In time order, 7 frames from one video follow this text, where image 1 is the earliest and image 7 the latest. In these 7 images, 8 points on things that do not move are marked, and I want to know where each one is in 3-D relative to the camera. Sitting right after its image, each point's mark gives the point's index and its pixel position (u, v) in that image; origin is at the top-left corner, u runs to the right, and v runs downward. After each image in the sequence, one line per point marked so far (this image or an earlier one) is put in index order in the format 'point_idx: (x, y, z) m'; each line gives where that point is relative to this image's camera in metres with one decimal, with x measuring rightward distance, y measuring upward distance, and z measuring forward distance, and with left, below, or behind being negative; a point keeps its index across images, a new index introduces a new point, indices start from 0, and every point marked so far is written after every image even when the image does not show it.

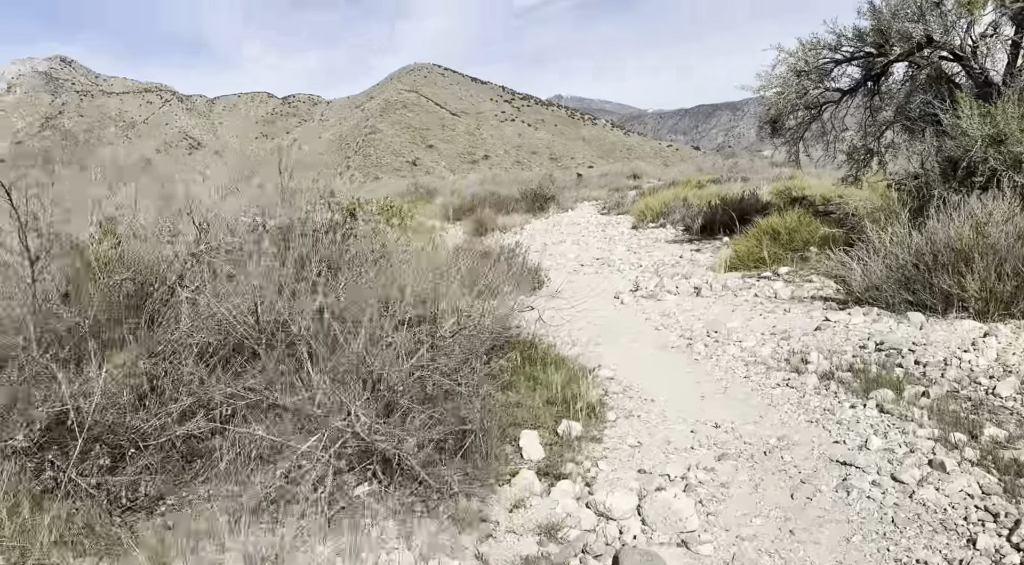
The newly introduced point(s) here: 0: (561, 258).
0: (+0.8, +0.4, +10.4) m
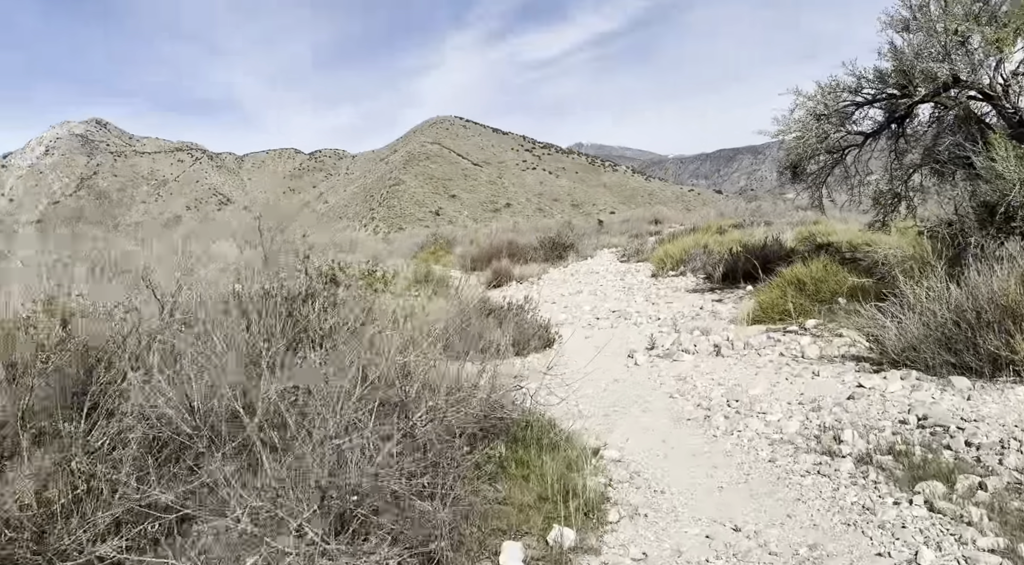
0: (+1.0, -0.4, +10.0) m
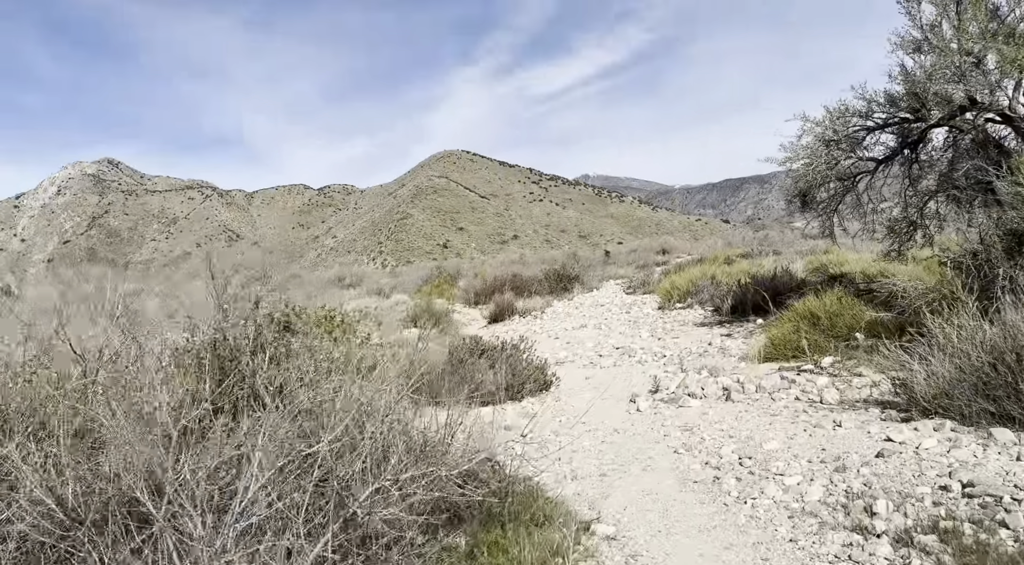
0: (+1.0, -1.0, +9.6) m
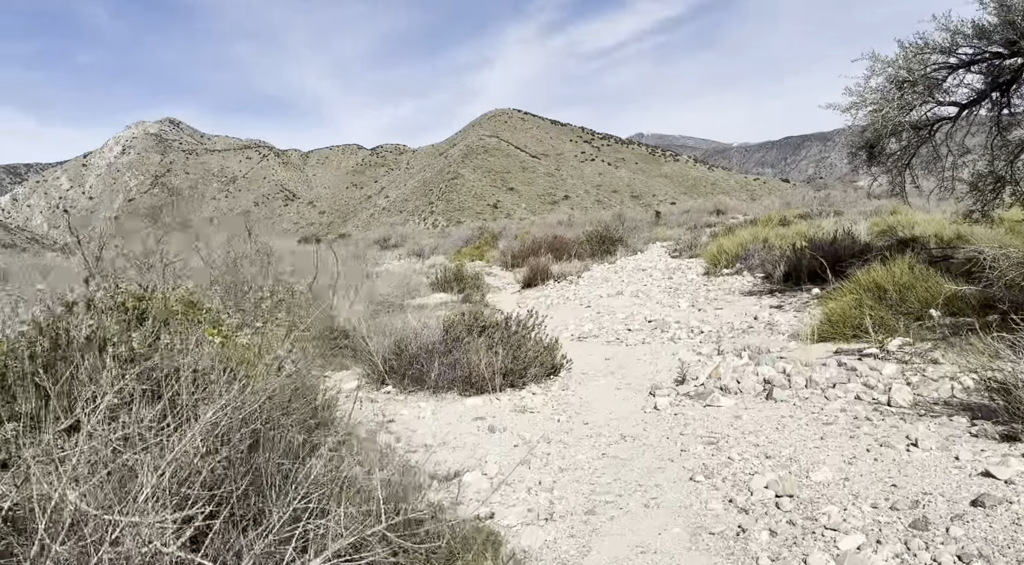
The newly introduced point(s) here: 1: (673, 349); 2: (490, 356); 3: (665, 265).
0: (+1.3, -0.5, +8.7) m
1: (+1.5, -0.6, +6.1) m
2: (-0.2, -0.6, +5.0) m
3: (+3.7, +0.4, +15.4) m
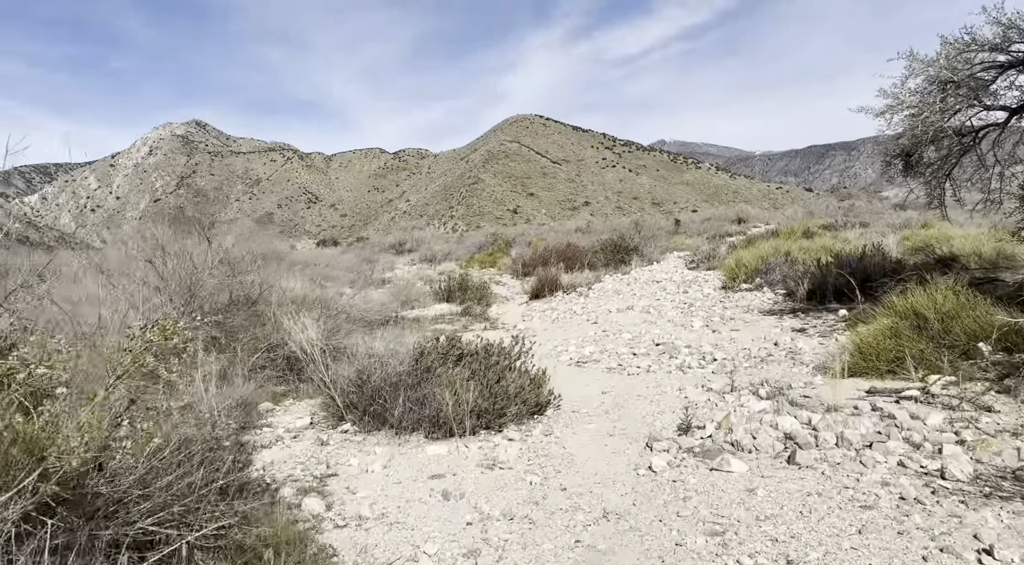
0: (+1.3, -0.7, +8.0) m
1: (+1.4, -0.8, +5.3) m
2: (-0.3, -0.7, +4.3) m
3: (+3.8, +0.1, +14.6) m
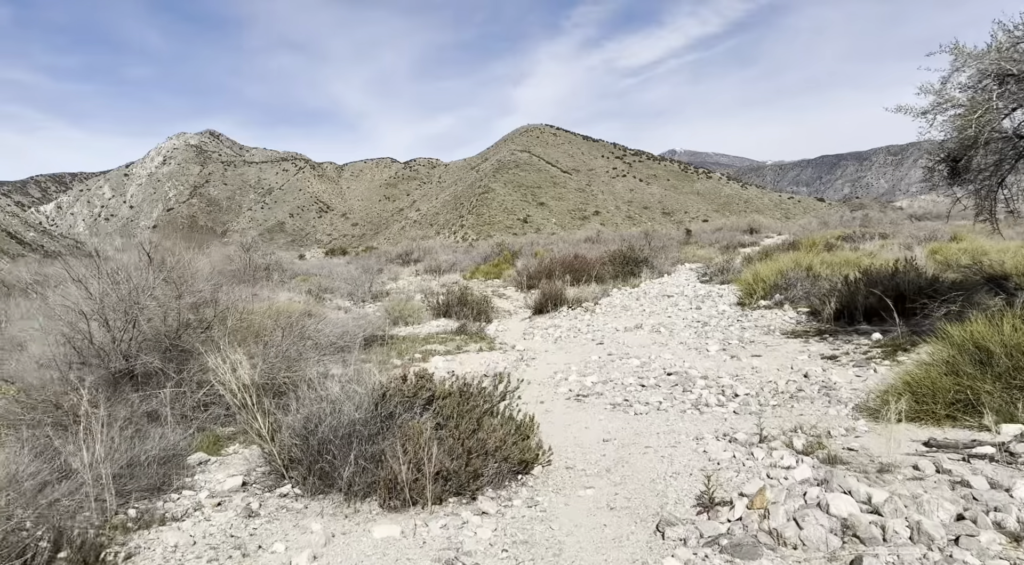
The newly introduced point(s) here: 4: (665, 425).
0: (+1.2, -0.9, +7.1) m
1: (+1.3, -1.0, +4.5) m
2: (-0.5, -0.9, +3.4) m
3: (+3.9, -0.2, +13.7) m
4: (+1.1, -1.0, +4.6) m
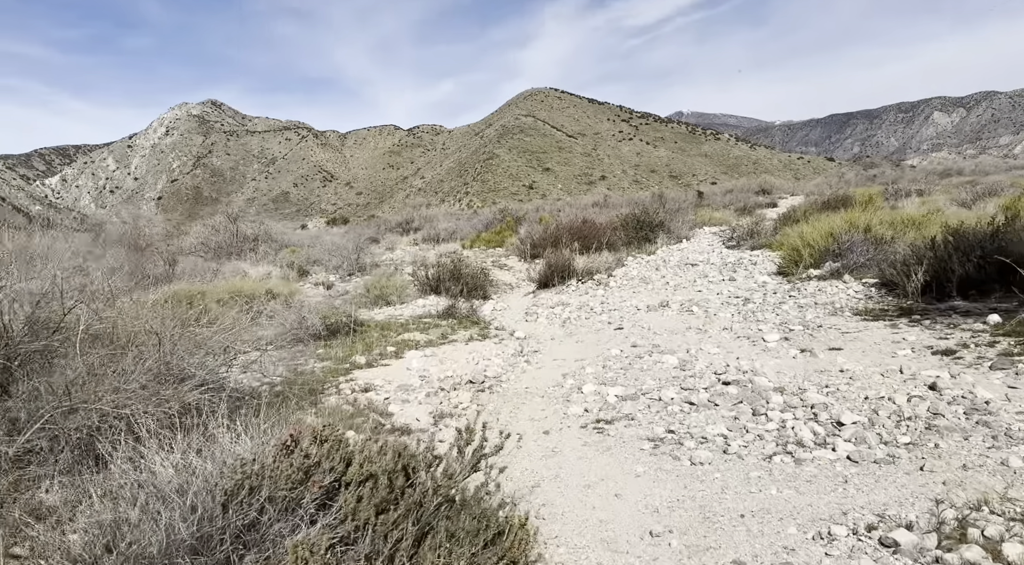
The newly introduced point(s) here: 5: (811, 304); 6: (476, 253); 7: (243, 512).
0: (+1.1, -0.7, +5.3) m
1: (+1.2, -0.9, +2.7) m
2: (-0.5, -0.9, +1.6) m
3: (+3.9, +0.4, +11.8) m
4: (+1.1, -0.9, +2.8) m
5: (+3.4, -0.3, +7.3) m
6: (-0.9, +0.8, +17.0) m
7: (-0.9, -0.7, +2.1) m
